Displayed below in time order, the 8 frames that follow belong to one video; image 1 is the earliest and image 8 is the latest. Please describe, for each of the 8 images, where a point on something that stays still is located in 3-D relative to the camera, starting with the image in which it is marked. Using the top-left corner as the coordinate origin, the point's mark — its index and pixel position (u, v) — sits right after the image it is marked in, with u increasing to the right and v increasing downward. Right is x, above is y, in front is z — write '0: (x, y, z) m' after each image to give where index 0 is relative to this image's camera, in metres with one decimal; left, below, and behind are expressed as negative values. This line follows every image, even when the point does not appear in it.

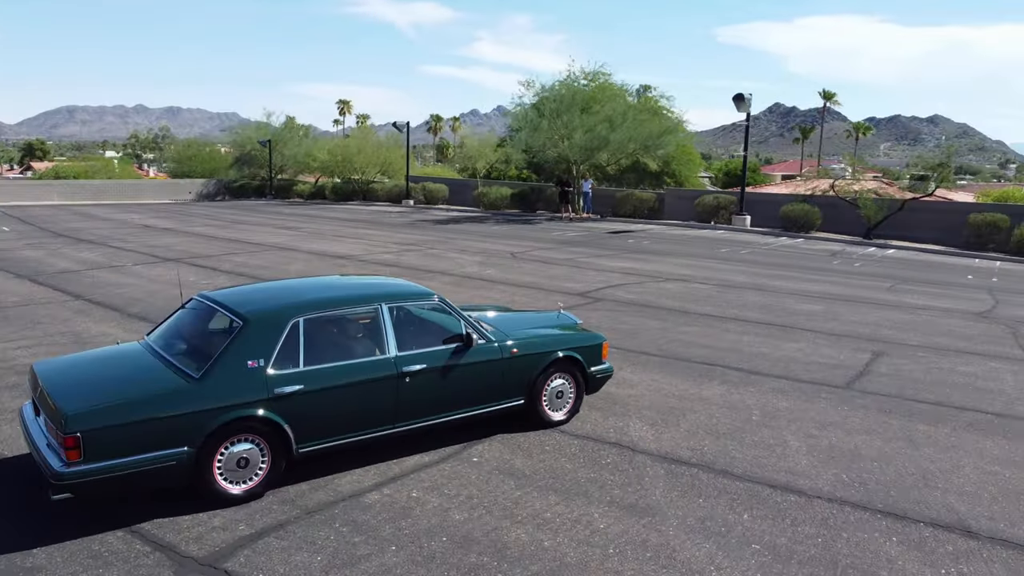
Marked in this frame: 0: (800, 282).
0: (+5.6, +0.1, +15.9) m
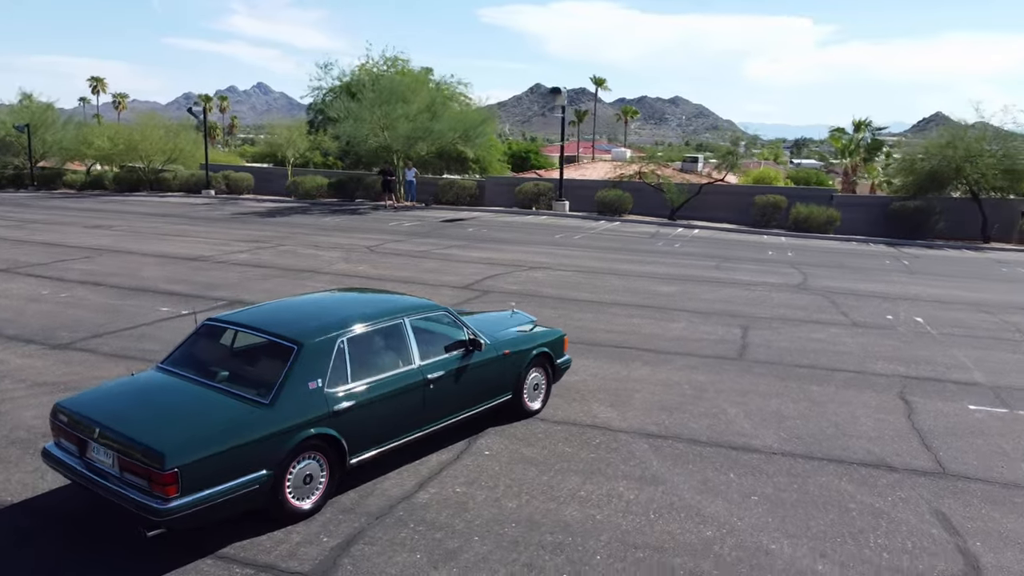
0: (+2.8, +0.5, +17.7) m
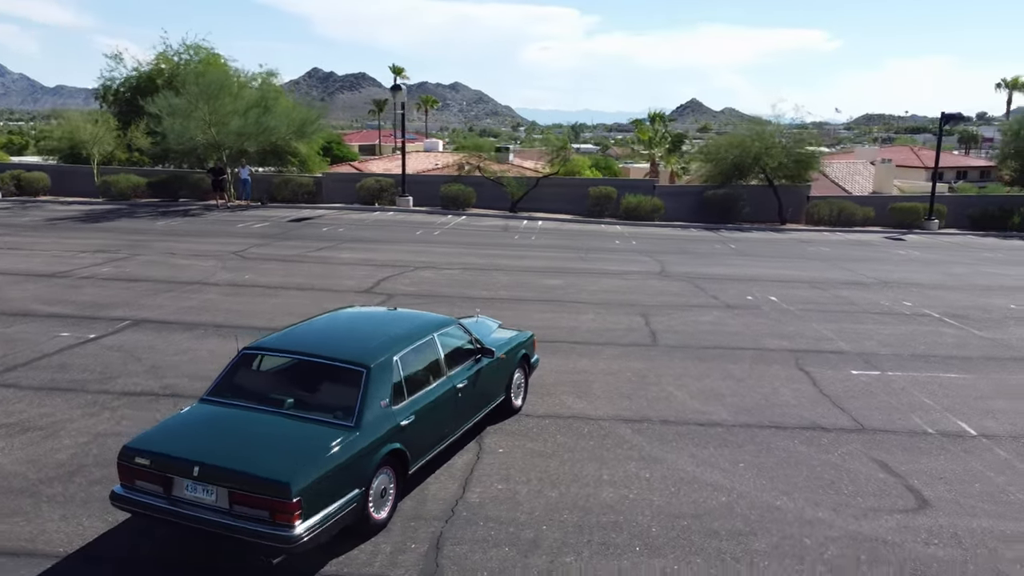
0: (0.0, +0.7, +18.8) m
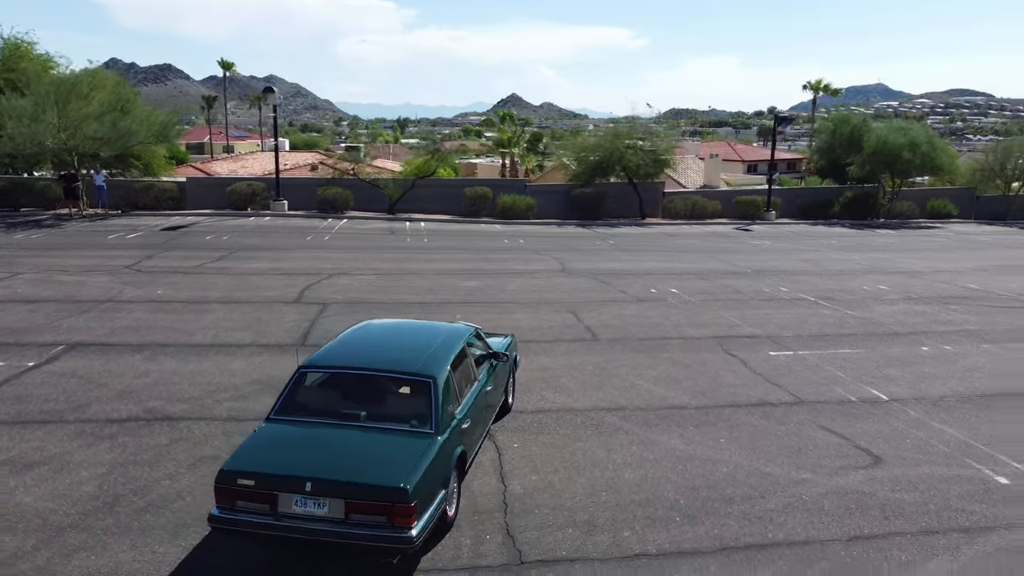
0: (-2.2, +0.6, +19.2) m
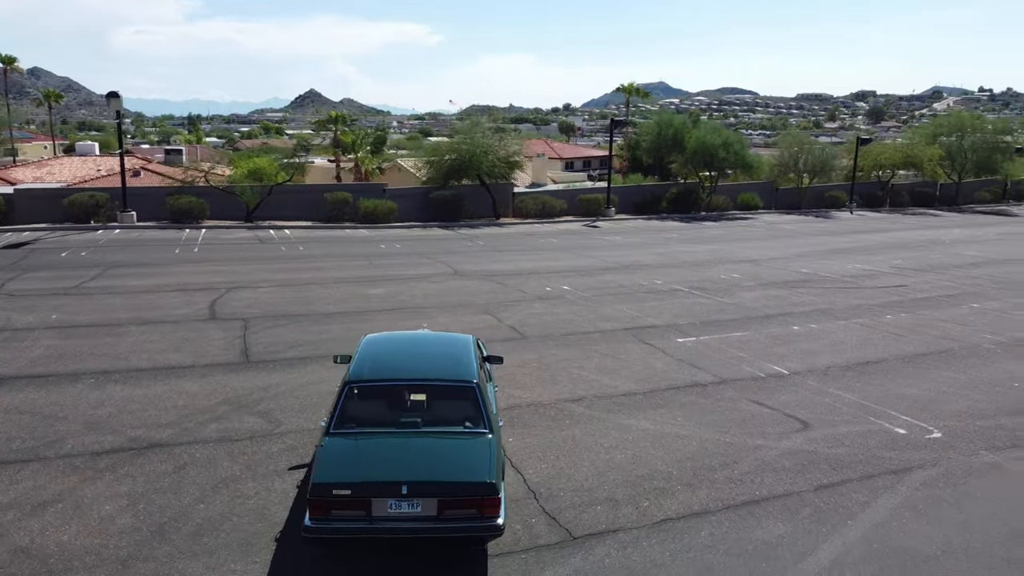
0: (-4.8, +0.4, +19.2) m
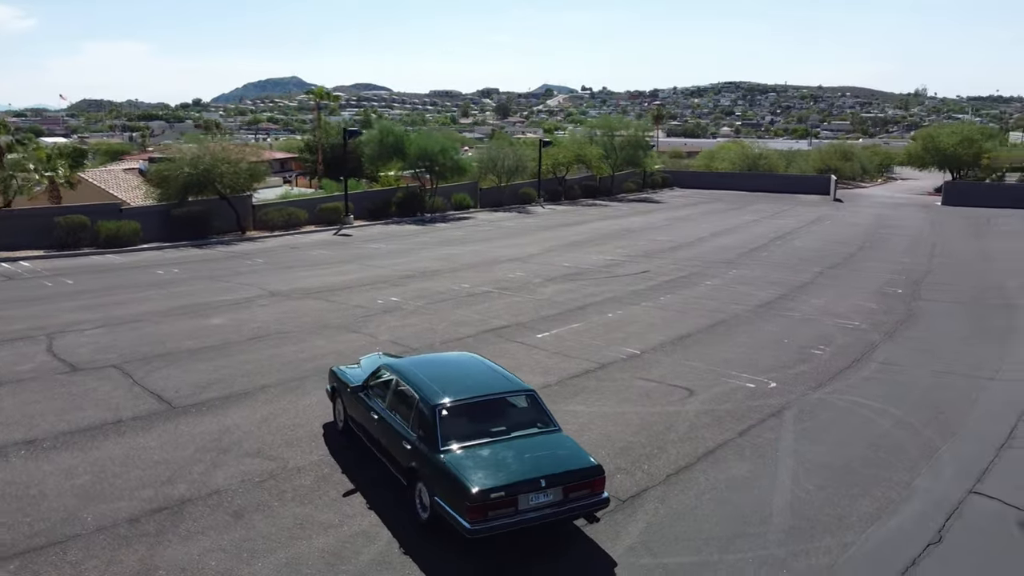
0: (-8.7, -0.4, +17.8) m
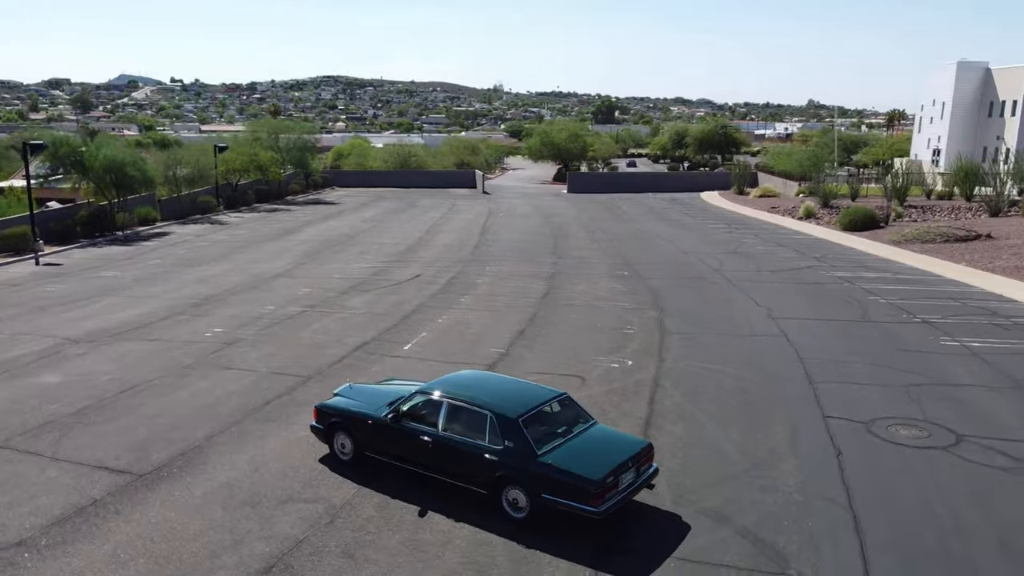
0: (-11.3, -1.6, +14.5) m
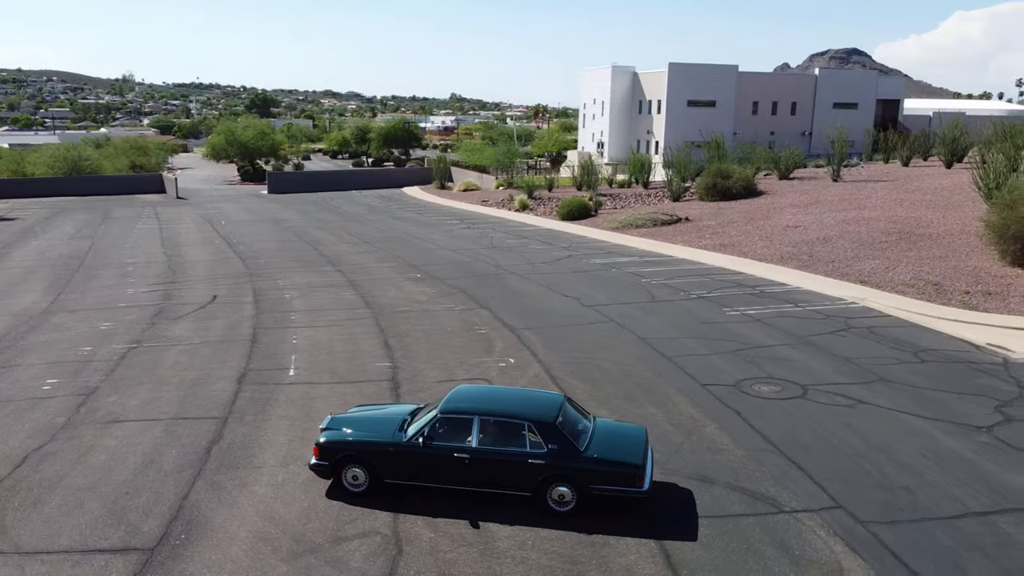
0: (-11.8, -2.9, +10.7) m
